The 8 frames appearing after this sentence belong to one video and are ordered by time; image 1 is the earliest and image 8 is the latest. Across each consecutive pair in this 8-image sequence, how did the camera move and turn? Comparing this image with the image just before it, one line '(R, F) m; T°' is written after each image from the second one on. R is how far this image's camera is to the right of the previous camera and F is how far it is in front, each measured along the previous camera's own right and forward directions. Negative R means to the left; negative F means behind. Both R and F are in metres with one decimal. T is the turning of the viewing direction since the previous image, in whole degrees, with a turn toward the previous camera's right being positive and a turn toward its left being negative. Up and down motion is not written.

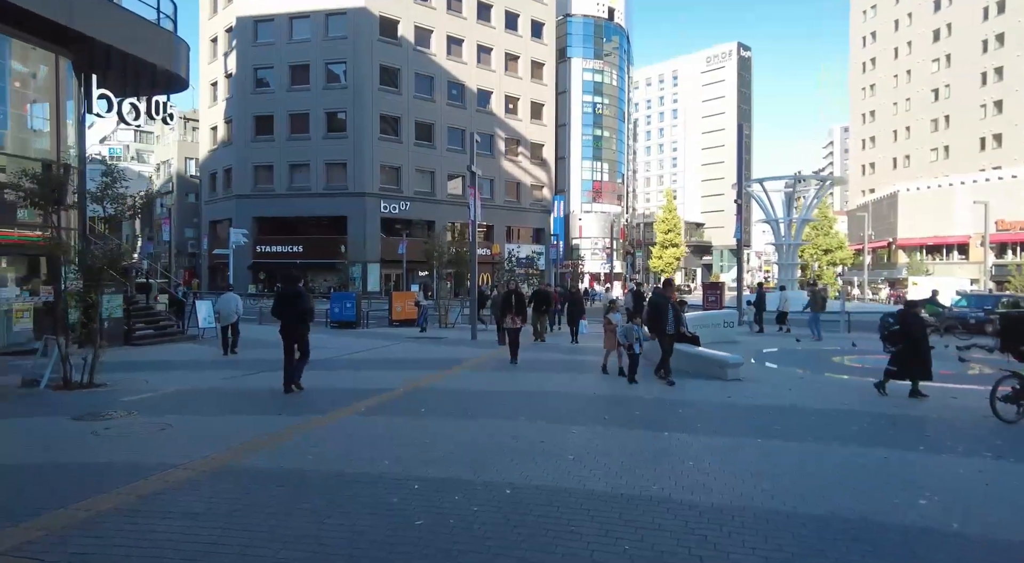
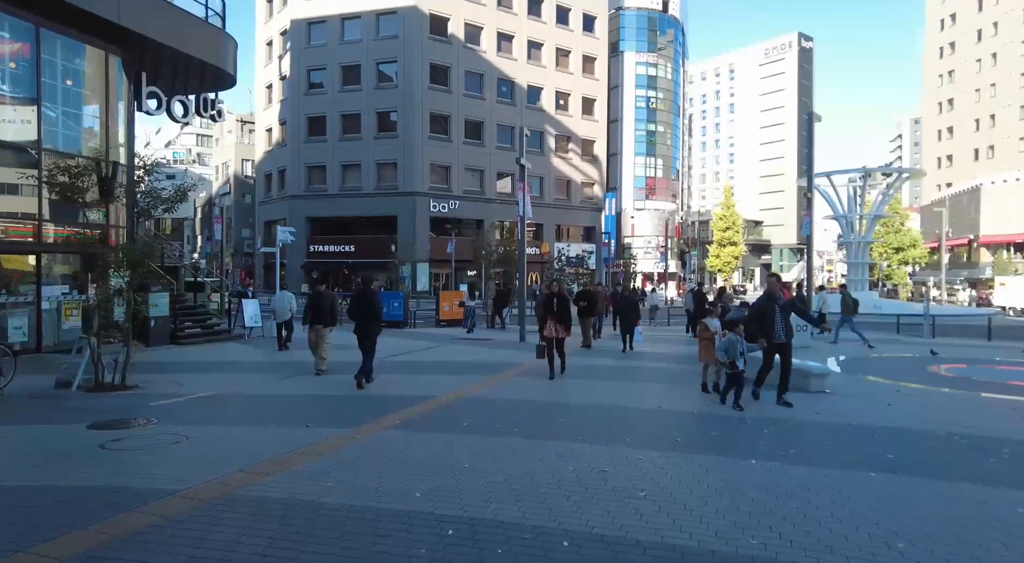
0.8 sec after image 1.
(0.0, +0.9) m; -4°
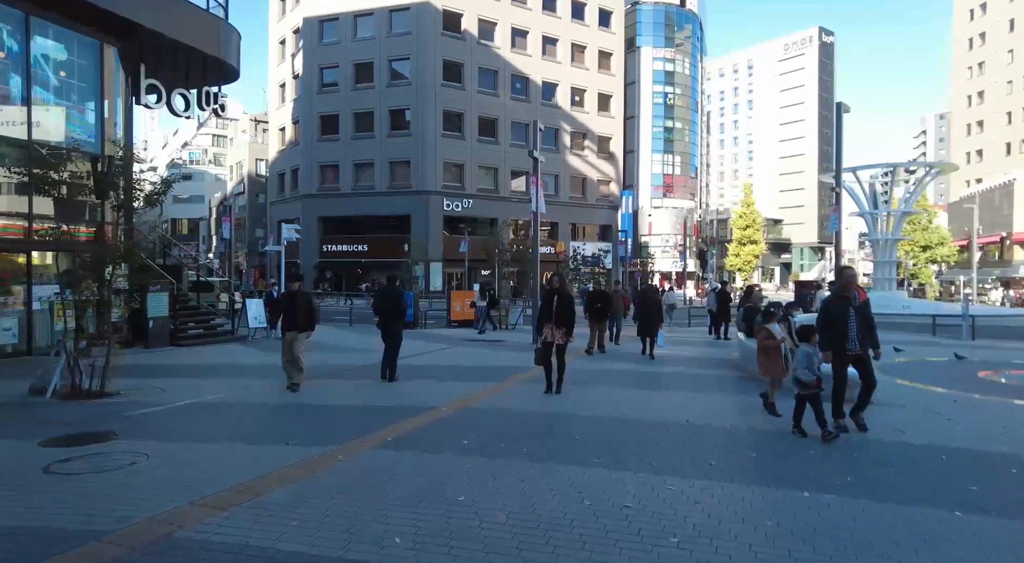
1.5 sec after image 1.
(+0.1, +0.8) m; -1°
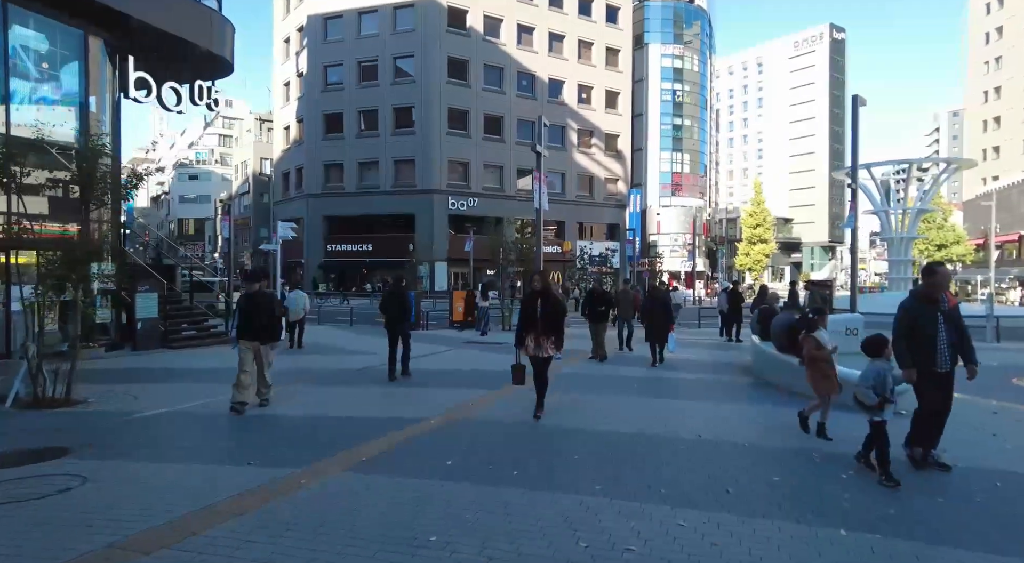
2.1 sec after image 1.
(+0.1, +0.7) m; -1°
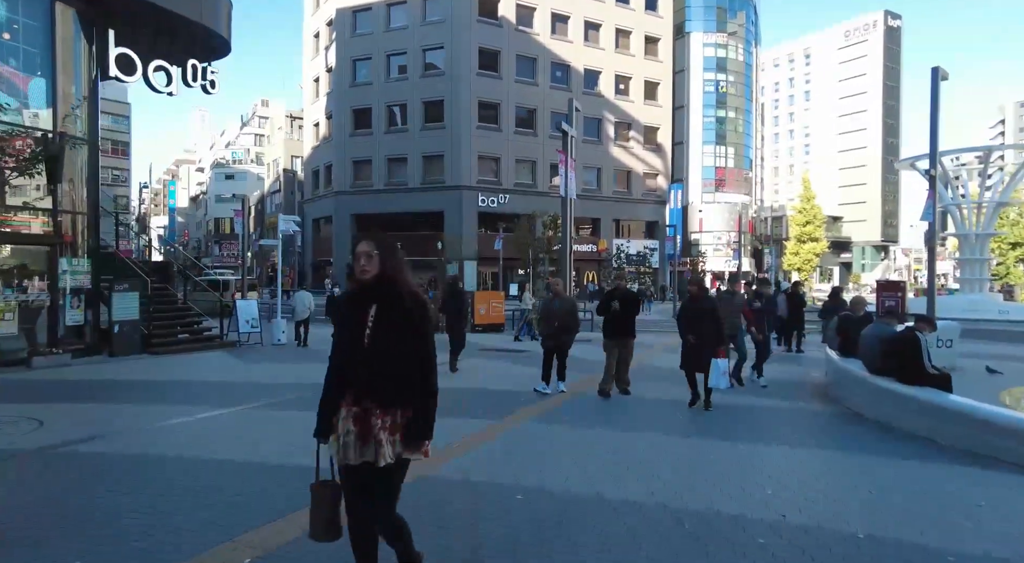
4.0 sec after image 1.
(+0.3, +2.1) m; -3°
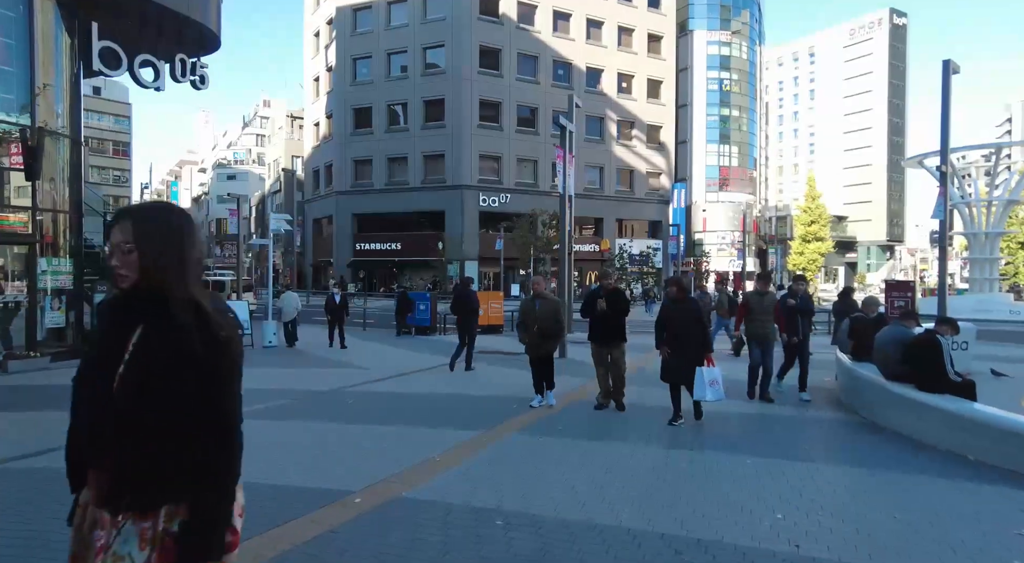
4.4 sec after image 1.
(+0.1, +0.5) m; 0°
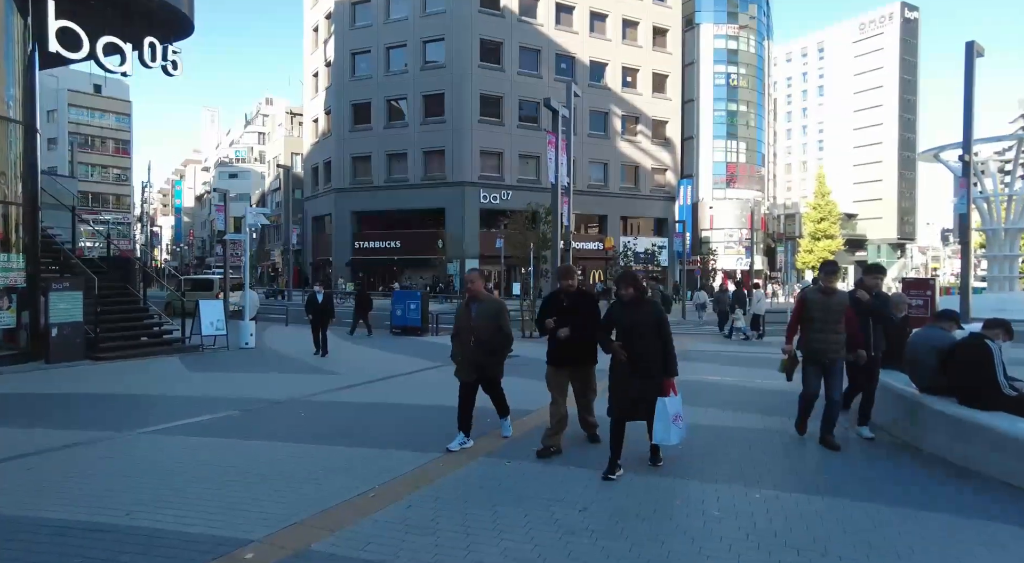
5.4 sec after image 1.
(+0.4, +1.0) m; -1°
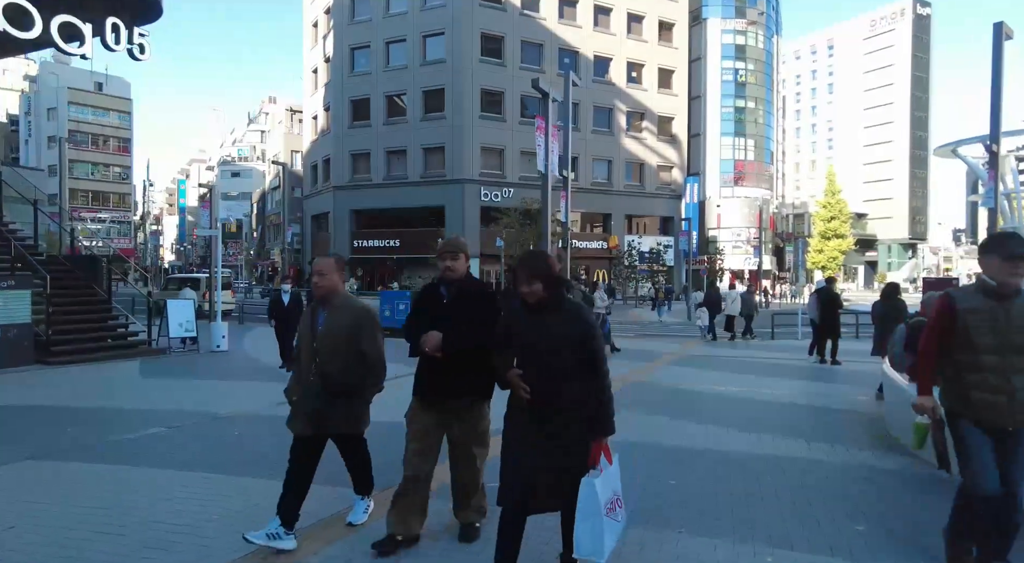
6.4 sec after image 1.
(+0.4, +1.1) m; -1°
